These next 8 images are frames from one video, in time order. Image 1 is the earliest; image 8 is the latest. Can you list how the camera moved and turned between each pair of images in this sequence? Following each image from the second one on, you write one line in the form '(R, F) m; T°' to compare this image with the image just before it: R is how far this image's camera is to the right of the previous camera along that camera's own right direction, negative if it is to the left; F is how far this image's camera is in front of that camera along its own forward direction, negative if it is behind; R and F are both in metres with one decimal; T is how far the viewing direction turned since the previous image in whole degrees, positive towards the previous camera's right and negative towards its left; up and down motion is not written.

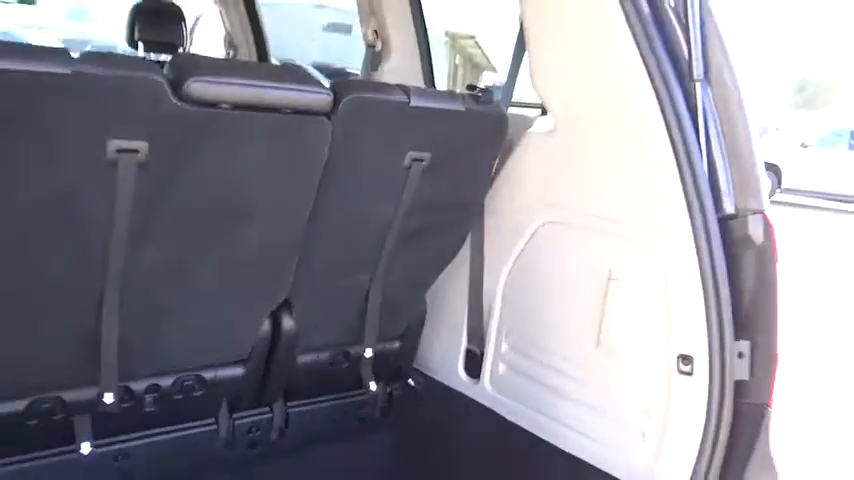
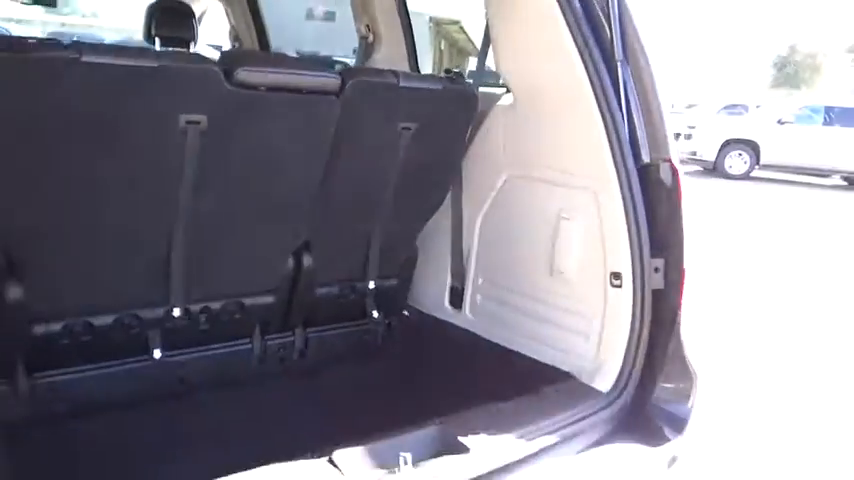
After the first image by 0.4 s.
(0.0, -0.4) m; +1°
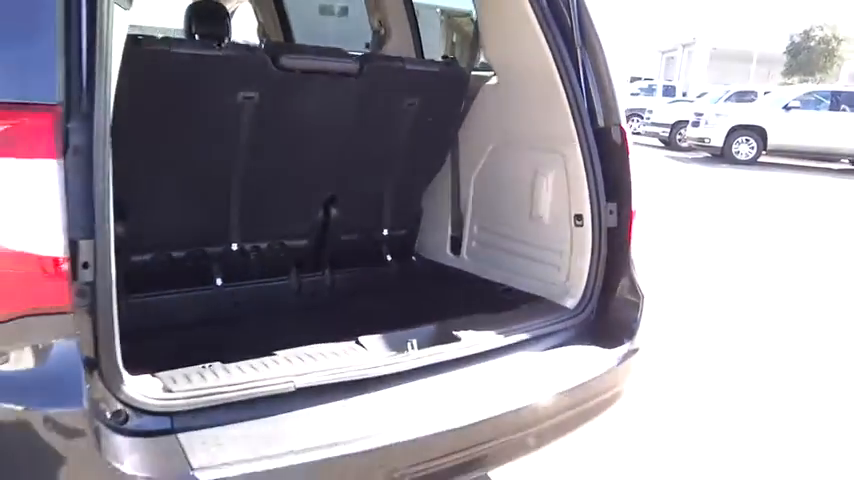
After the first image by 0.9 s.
(0.0, -0.5) m; -1°
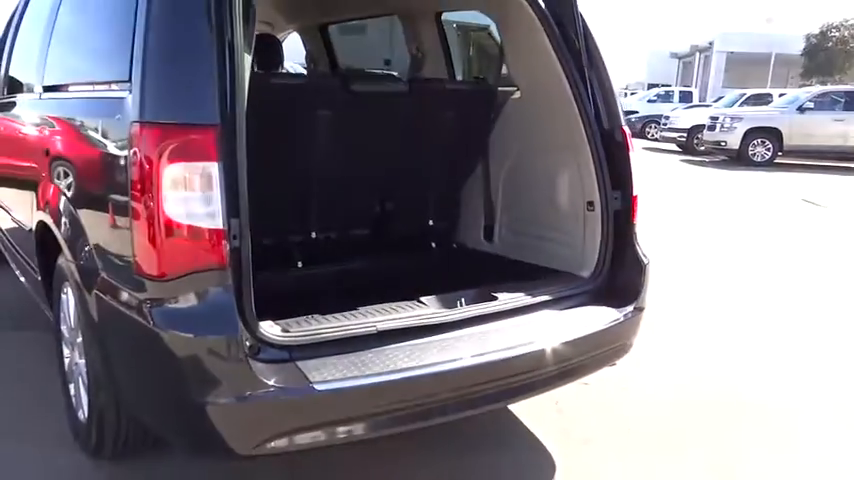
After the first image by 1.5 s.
(-0.1, -0.6) m; -2°
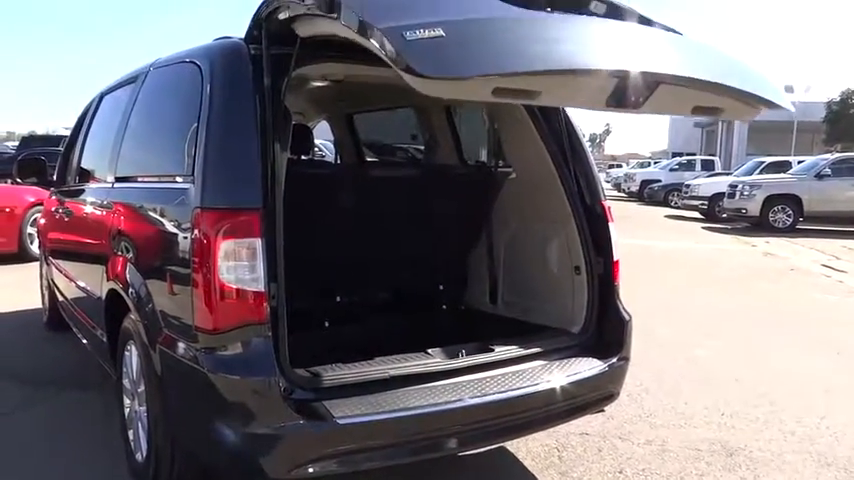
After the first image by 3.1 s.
(+0.1, -0.5) m; -2°
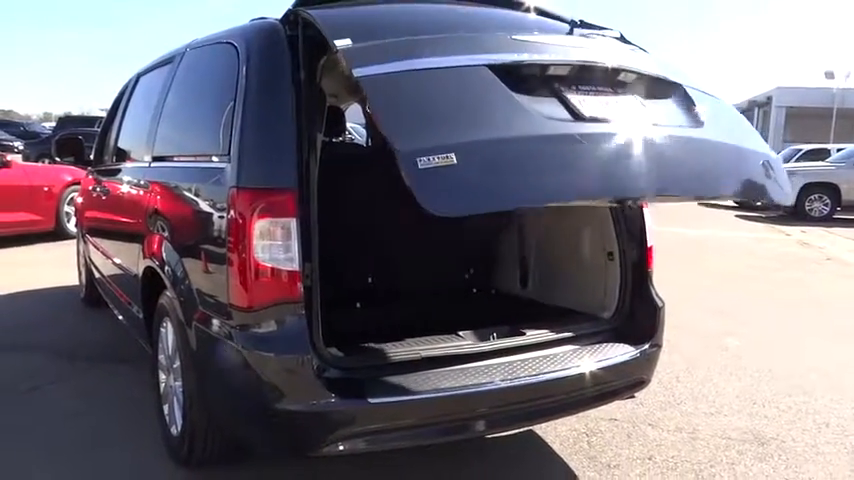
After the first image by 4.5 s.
(0.0, 0.0) m; -2°
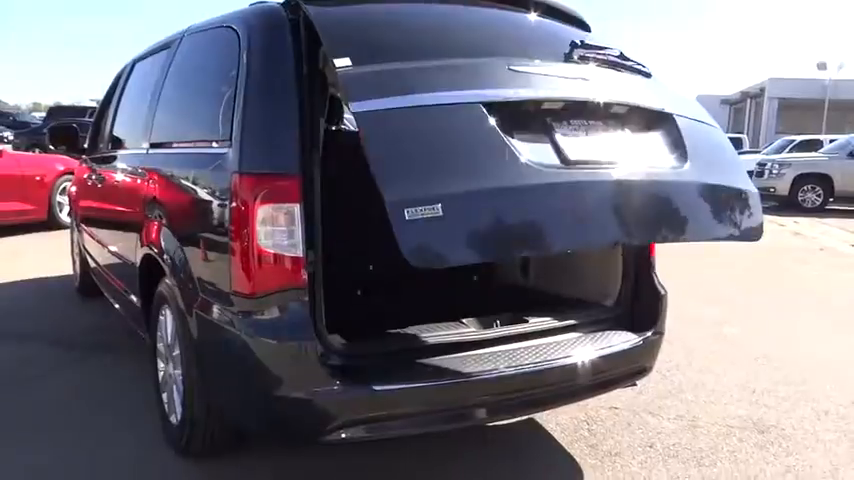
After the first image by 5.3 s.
(0.0, 0.0) m; +1°
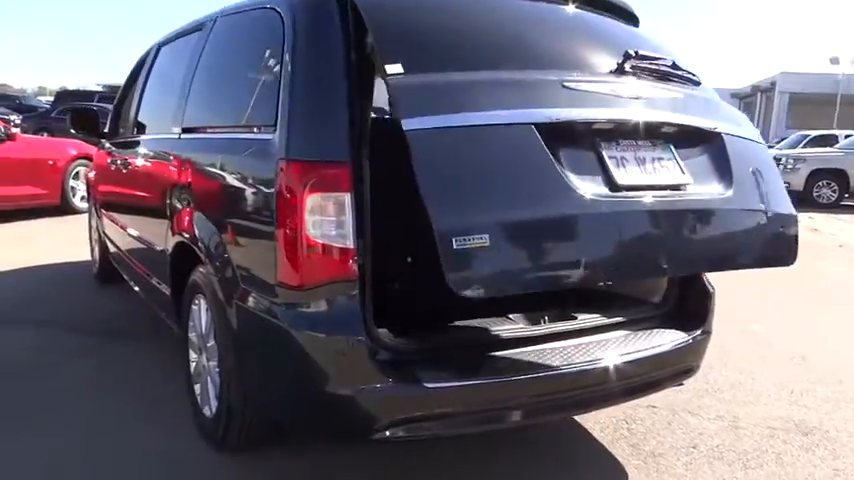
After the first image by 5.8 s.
(-0.2, +0.1) m; 0°
